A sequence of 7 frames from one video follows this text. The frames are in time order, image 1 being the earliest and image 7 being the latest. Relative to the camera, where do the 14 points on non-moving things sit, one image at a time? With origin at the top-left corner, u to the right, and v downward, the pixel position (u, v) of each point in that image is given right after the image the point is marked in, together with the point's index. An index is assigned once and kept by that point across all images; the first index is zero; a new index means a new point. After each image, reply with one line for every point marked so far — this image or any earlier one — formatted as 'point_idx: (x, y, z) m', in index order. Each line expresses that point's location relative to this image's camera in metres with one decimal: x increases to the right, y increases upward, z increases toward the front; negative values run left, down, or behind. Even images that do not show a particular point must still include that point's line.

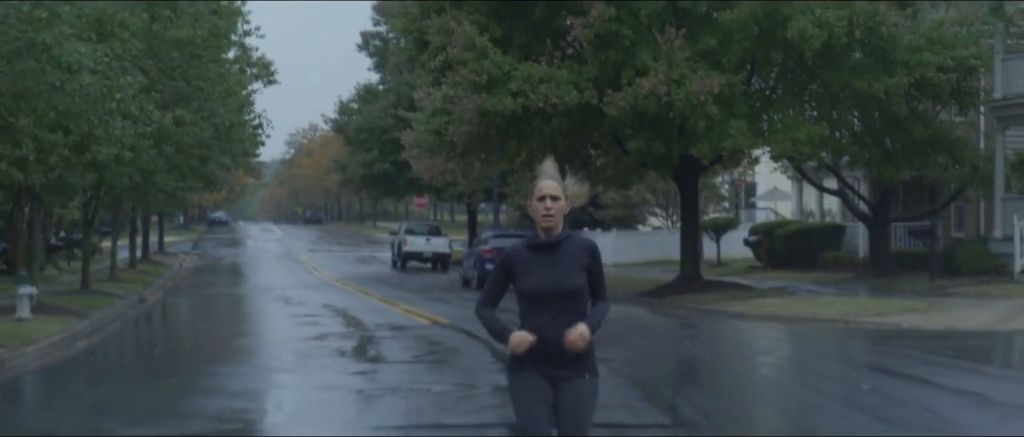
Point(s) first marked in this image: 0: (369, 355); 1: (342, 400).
0: (-1.2, -1.2, +14.7) m
1: (-1.1, -1.2, +10.7) m
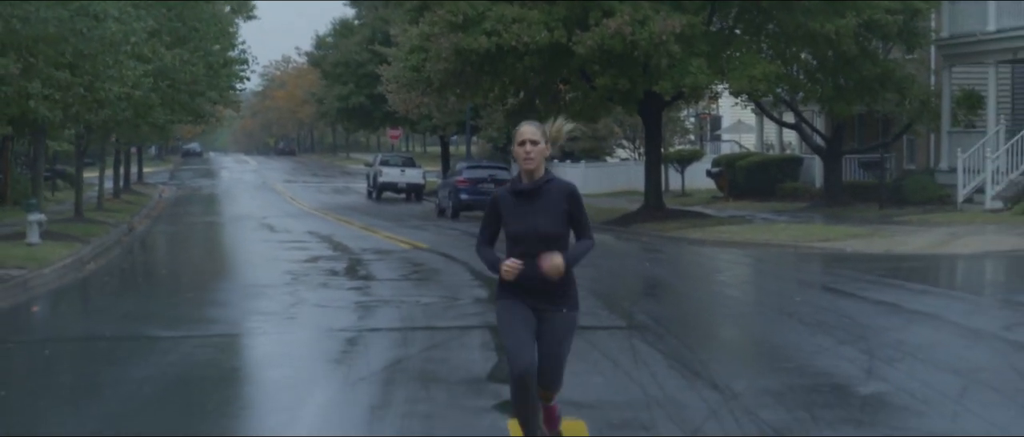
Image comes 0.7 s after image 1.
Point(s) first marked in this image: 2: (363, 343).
0: (-1.5, -0.5, +16.3) m
1: (-1.3, -0.7, +12.3) m
2: (-0.9, -0.7, +10.1) m
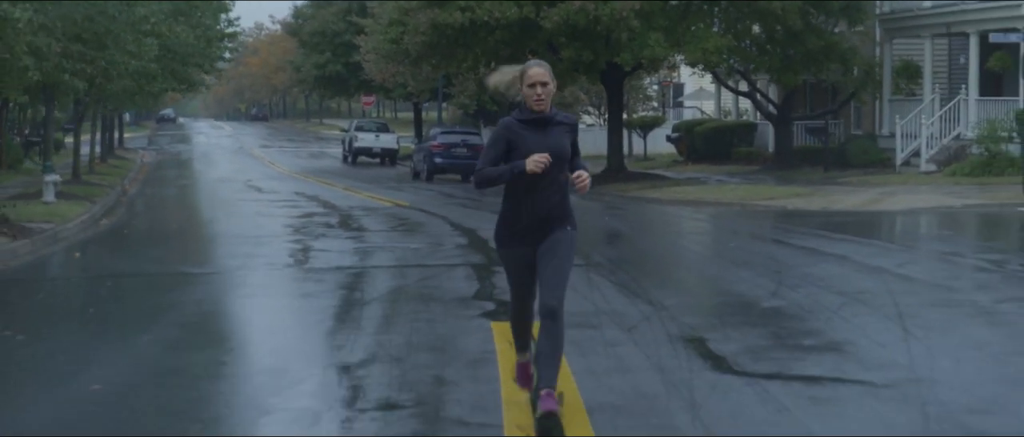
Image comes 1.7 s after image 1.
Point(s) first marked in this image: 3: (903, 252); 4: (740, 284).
0: (-1.7, -0.1, +18.5) m
1: (-1.5, -0.3, +14.6) m
2: (-1.0, -0.4, +12.3) m
3: (+3.5, -0.3, +15.5) m
4: (+1.5, -0.4, +11.6) m
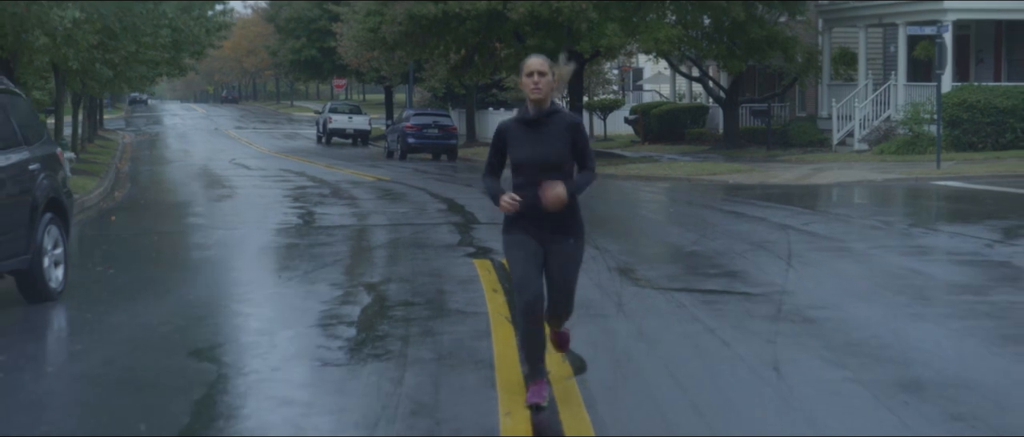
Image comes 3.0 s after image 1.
0: (-2.1, +0.3, +21.2) m
1: (-1.7, 0.0, +17.3) m
2: (-1.3, -0.1, +15.1) m
3: (+3.2, 0.0, +18.3) m
4: (+1.3, -0.2, +14.4) m
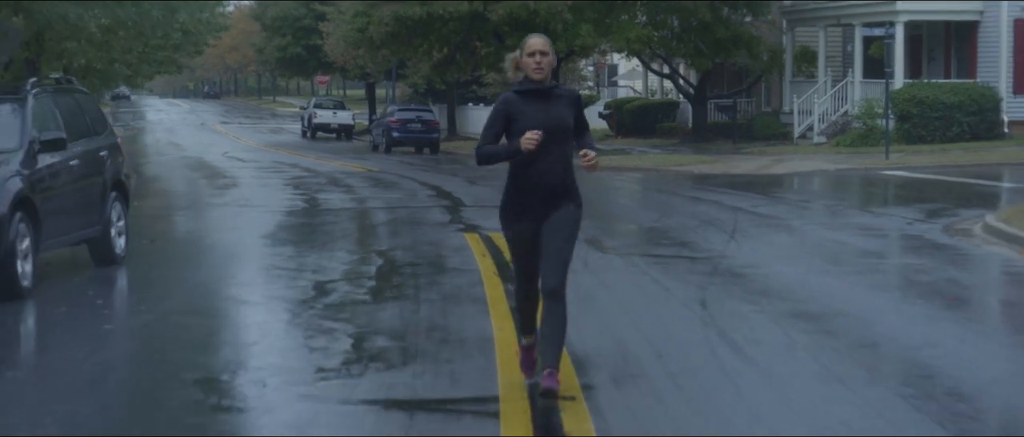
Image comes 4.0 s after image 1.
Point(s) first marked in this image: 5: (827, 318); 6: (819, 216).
0: (-2.3, +0.5, +23.2) m
1: (-1.9, +0.2, +19.3) m
2: (-1.4, +0.1, +17.1) m
3: (+3.0, +0.2, +20.4) m
4: (+1.2, 0.0, +16.5) m
5: (+1.6, -0.5, +8.4) m
6: (+3.0, 0.0, +16.8) m
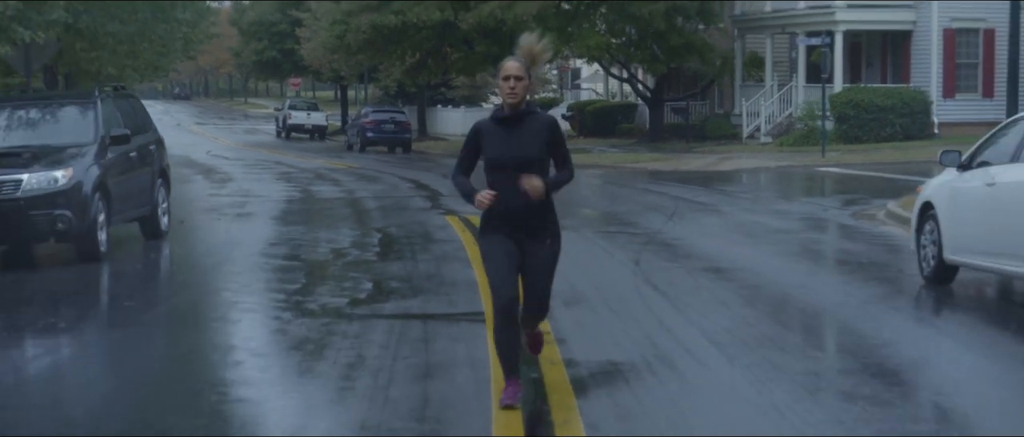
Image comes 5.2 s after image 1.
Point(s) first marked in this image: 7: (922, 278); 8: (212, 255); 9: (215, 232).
0: (-2.8, +0.6, +25.8) m
1: (-2.3, +0.3, +21.8) m
2: (-1.8, +0.2, +19.7) m
3: (+2.6, +0.4, +23.0) m
4: (+0.9, +0.2, +19.1) m
5: (+1.4, -0.3, +11.1) m
6: (+2.7, +0.2, +19.5) m
7: (+2.5, -0.4, +10.7) m
8: (-2.3, -0.3, +13.3) m
9: (-2.7, -0.1, +16.1) m
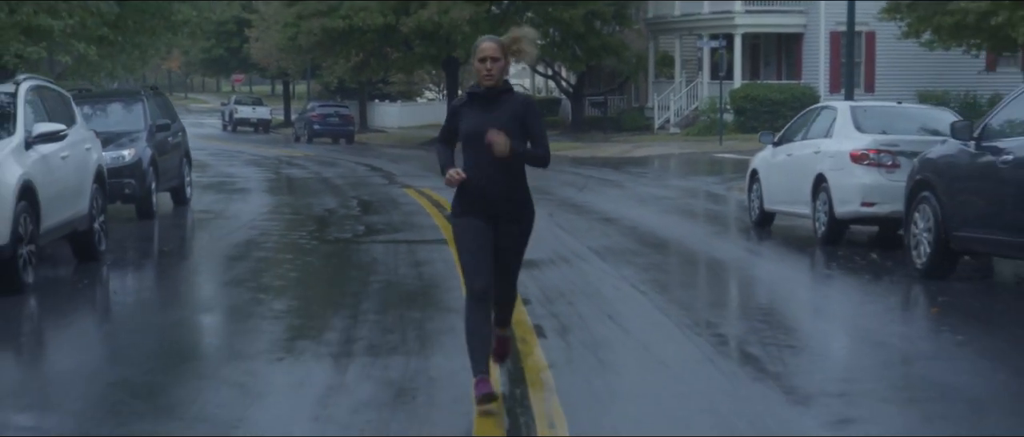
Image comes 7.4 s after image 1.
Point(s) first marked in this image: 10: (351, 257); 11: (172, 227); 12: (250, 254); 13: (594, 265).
0: (-3.8, +0.9, +29.9) m
1: (-3.2, +0.6, +26.0) m
2: (-2.6, +0.5, +23.9) m
3: (+1.7, +0.7, +27.4) m
4: (+0.1, +0.5, +23.4) m
5: (+1.0, 0.0, +15.4) m
6: (+1.9, +0.5, +23.9) m
7: (+2.1, 0.0, +15.1) m
8: (-2.8, 0.0, +17.5) m
9: (-3.4, +0.2, +20.3) m
10: (-1.1, -0.3, +11.8) m
11: (-3.2, -0.1, +16.2) m
12: (-1.8, -0.3, +12.5) m
13: (+0.5, -0.3, +11.3) m
